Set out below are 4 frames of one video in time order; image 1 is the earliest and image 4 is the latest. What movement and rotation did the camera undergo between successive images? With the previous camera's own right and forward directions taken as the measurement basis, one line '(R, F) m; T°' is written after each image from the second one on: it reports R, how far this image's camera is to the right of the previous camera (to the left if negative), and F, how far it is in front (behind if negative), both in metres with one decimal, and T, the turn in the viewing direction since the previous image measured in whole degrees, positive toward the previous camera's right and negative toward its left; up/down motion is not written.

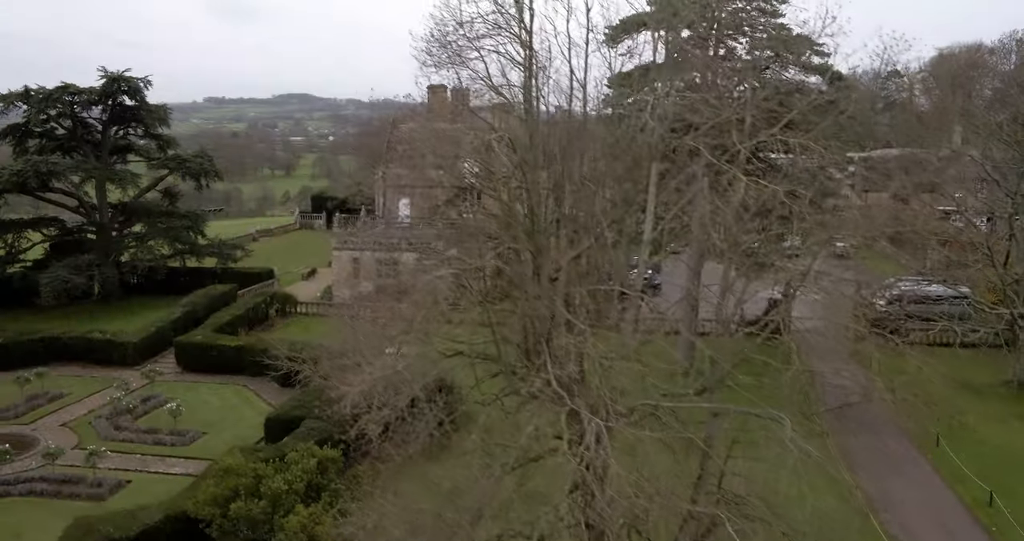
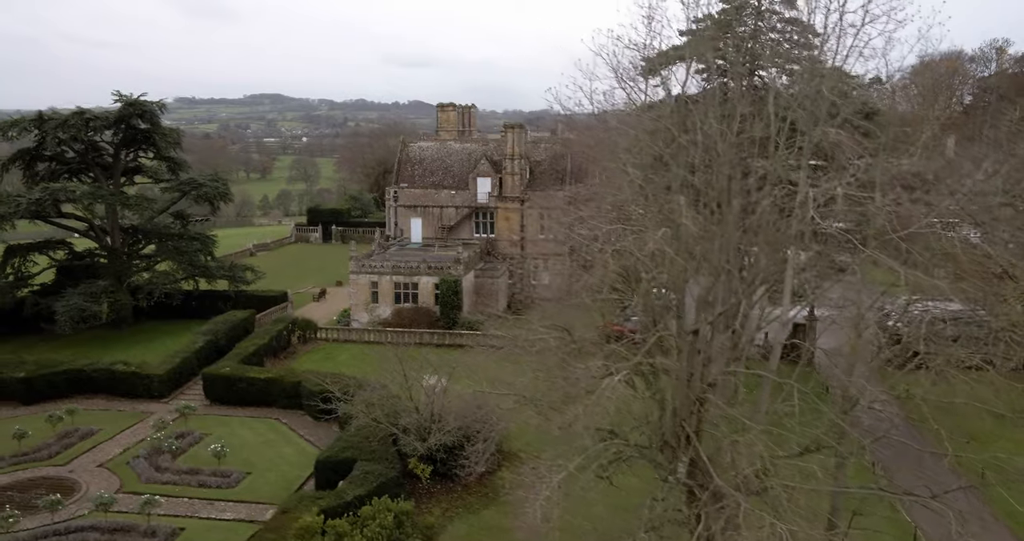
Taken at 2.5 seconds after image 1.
(-1.7, 0.0) m; +2°
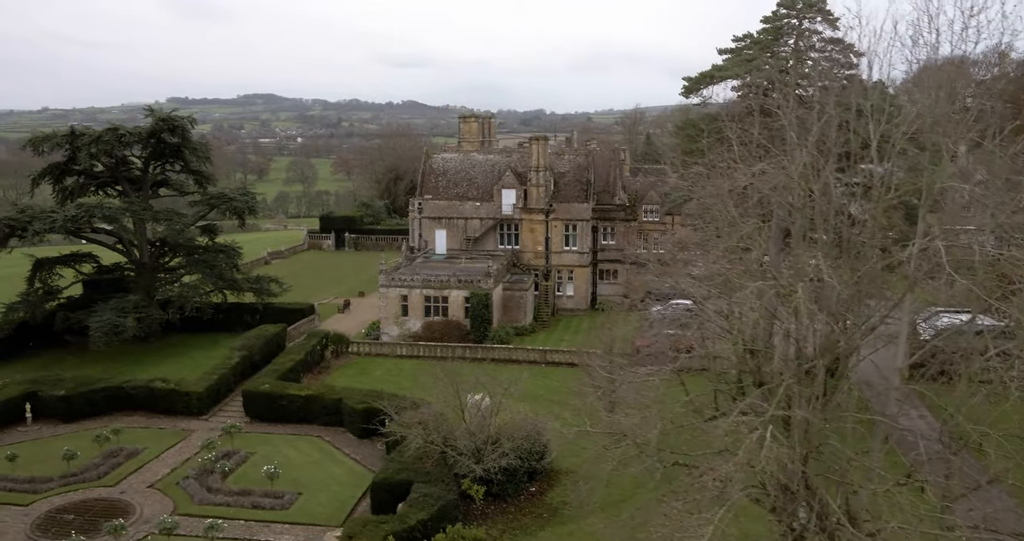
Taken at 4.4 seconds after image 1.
(-1.4, -0.1) m; 0°
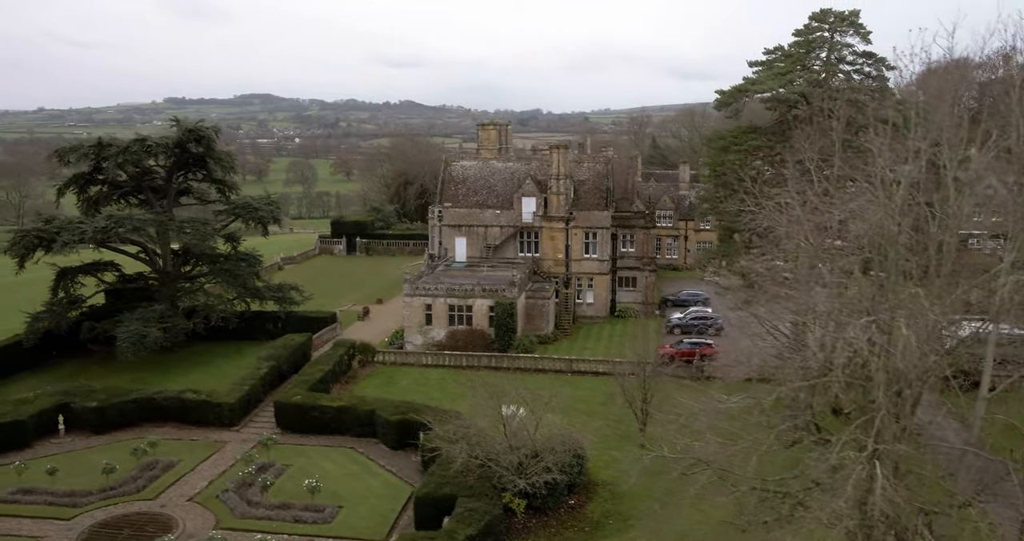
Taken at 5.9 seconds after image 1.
(-1.1, -0.1) m; 0°
